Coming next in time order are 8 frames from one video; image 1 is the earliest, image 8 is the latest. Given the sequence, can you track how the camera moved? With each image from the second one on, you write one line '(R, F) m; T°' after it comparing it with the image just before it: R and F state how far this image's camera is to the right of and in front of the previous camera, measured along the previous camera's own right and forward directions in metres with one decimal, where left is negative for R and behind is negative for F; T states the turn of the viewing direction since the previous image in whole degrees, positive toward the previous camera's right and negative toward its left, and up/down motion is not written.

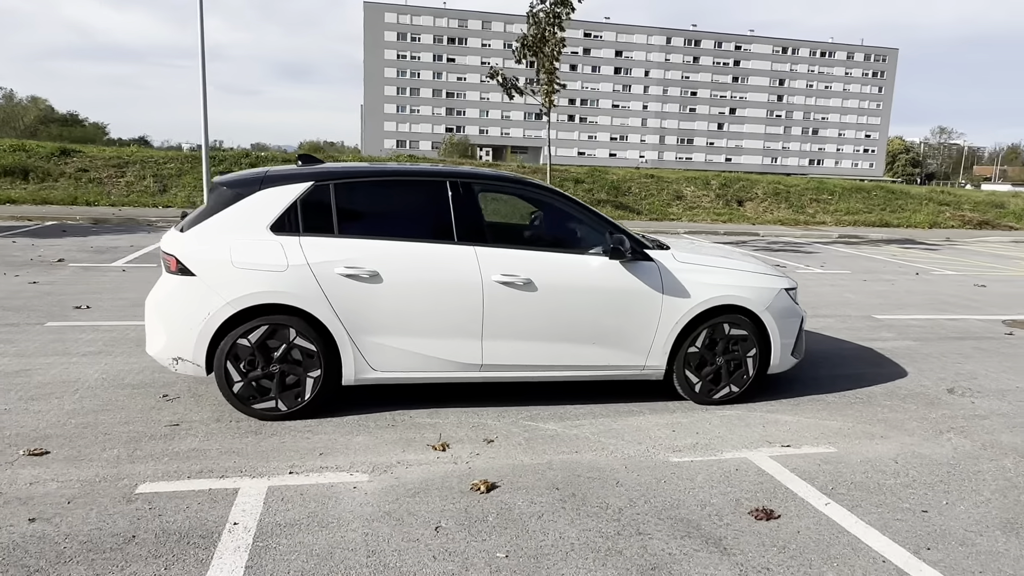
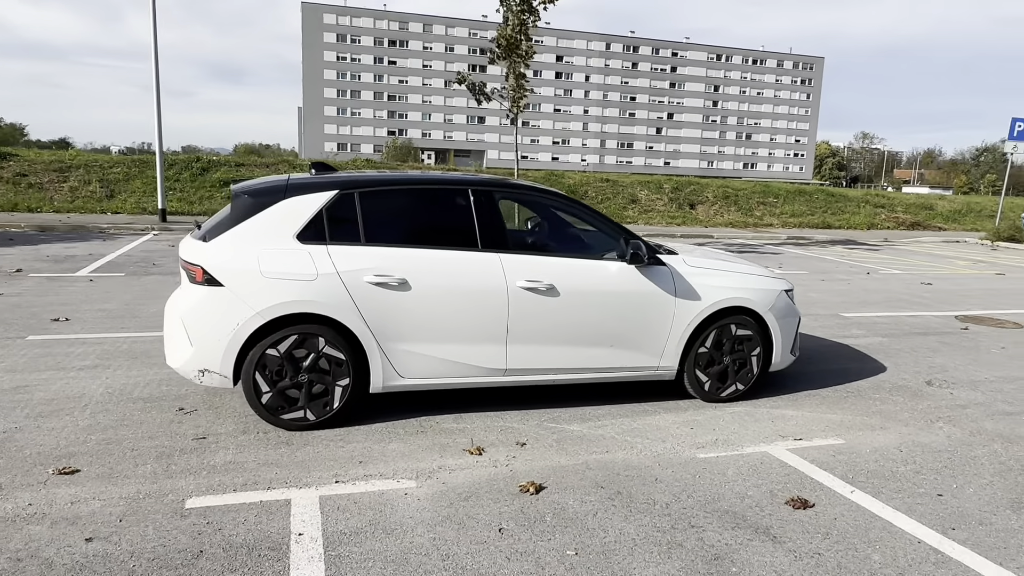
(-0.5, -0.1) m; +5°
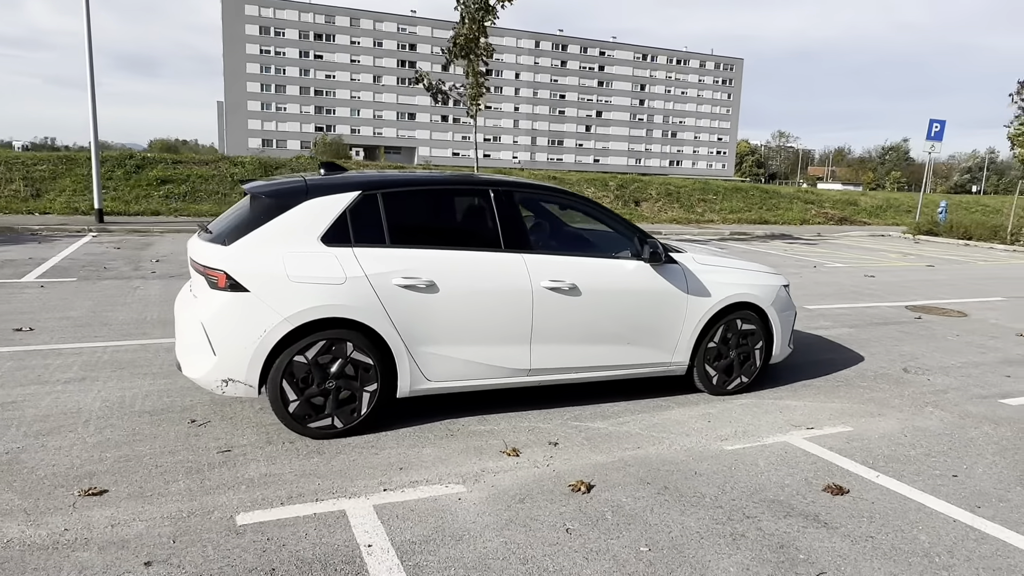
(-0.6, 0.0) m; +6°
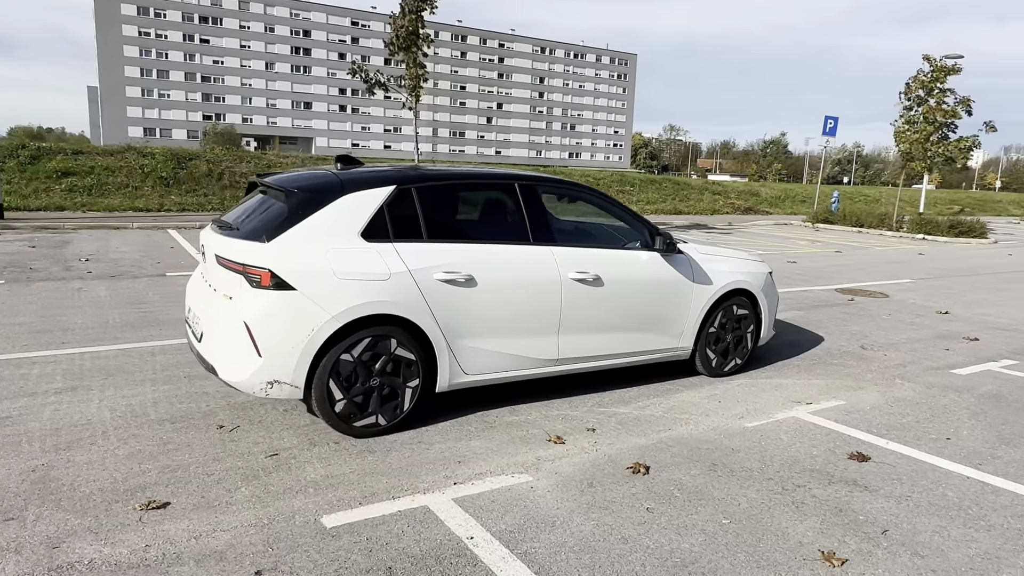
(-0.8, 0.0) m; +8°
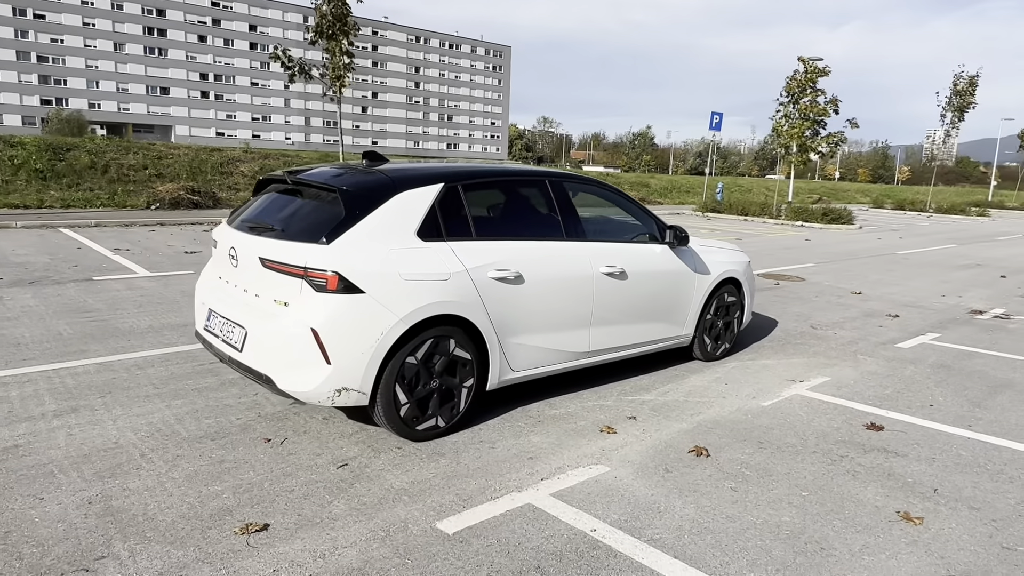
(-1.0, +0.1) m; +10°
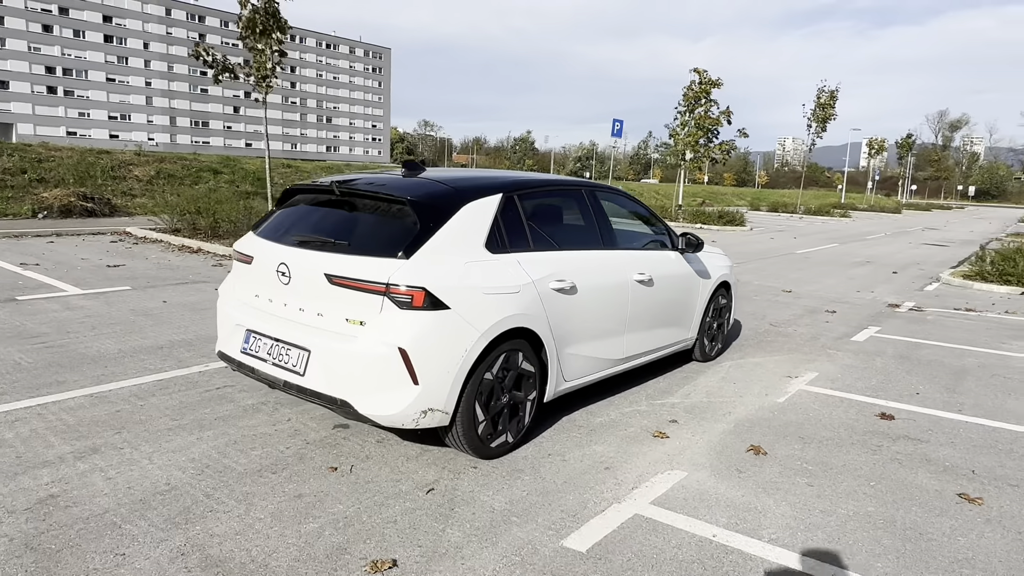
(-1.0, +0.1) m; +10°
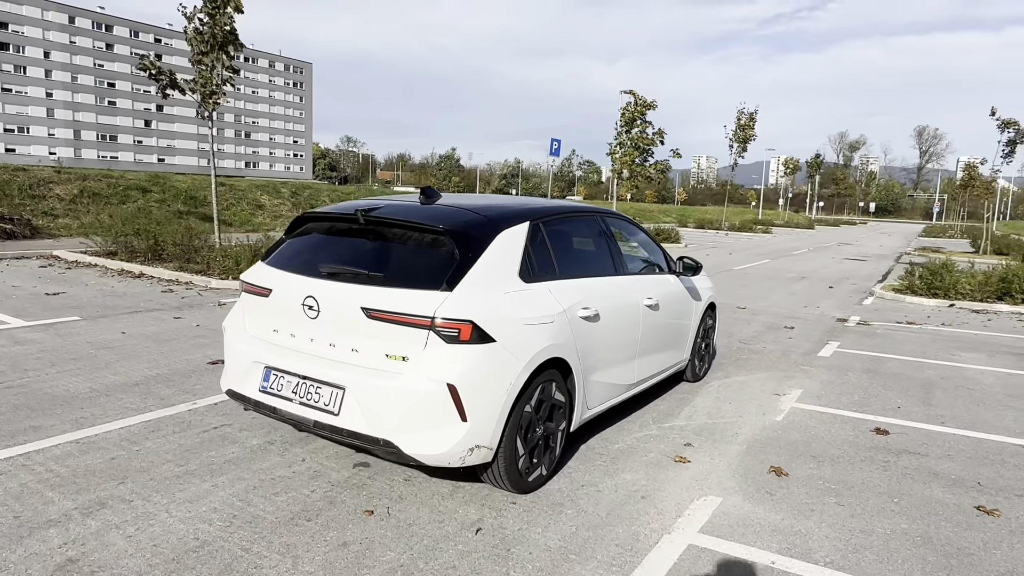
(-0.6, +0.1) m; +6°
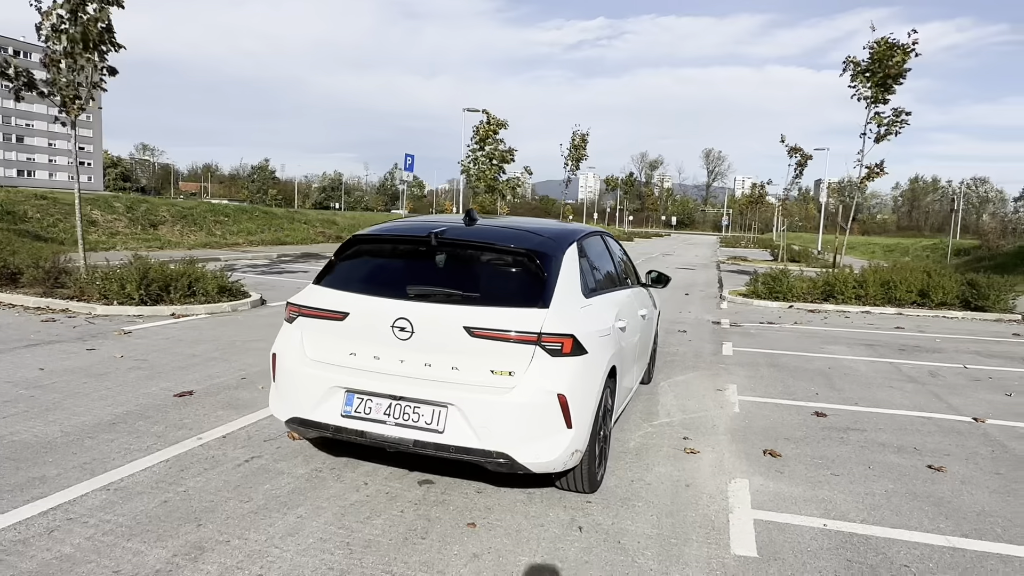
(-1.4, -0.1) m; +15°
